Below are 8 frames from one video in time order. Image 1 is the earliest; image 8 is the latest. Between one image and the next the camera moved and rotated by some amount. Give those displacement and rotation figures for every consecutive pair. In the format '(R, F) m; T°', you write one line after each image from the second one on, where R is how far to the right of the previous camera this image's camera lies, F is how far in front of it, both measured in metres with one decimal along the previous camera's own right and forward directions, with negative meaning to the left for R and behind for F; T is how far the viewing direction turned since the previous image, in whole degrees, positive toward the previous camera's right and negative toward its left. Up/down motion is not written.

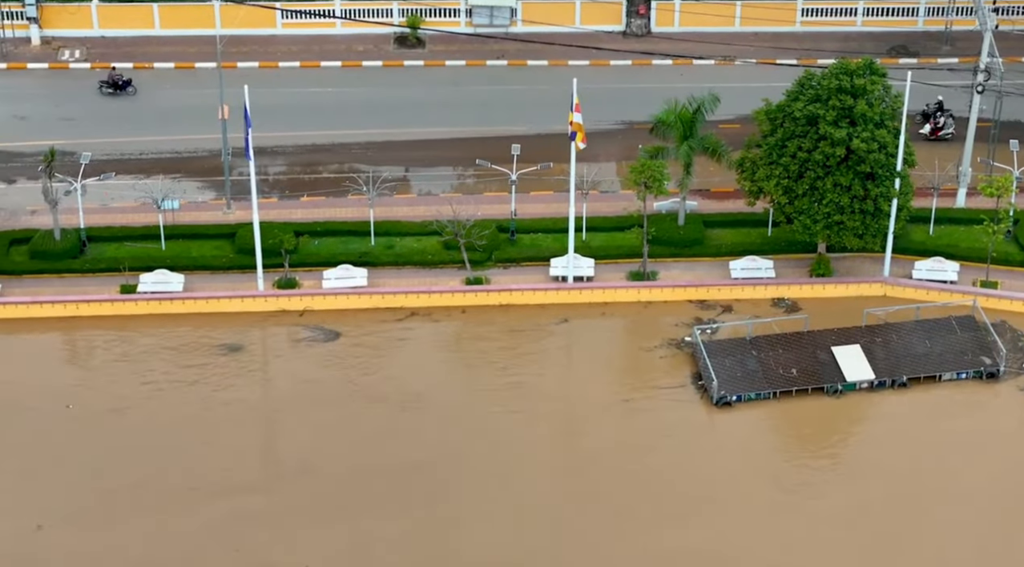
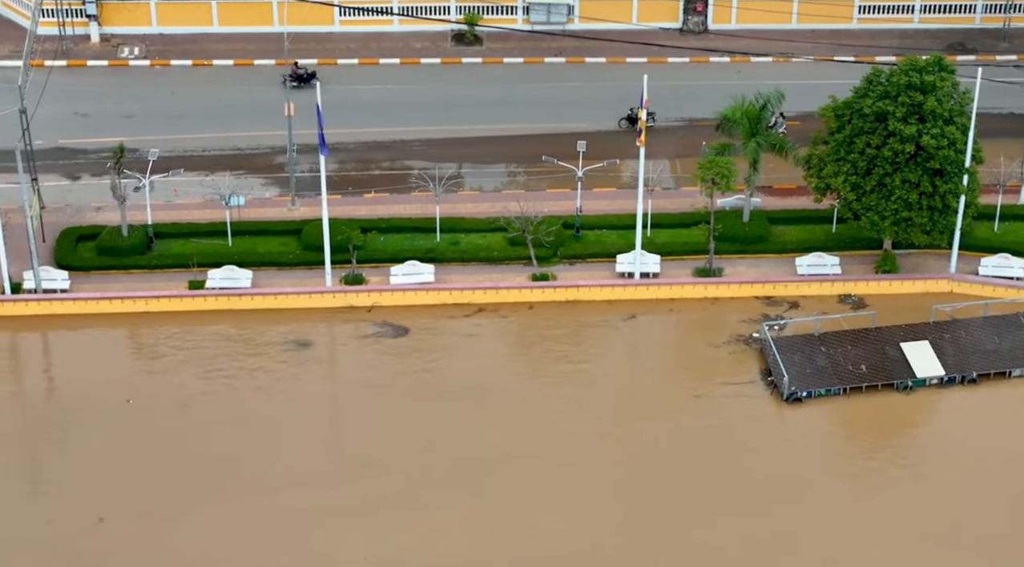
(-1.5, -0.1) m; 0°
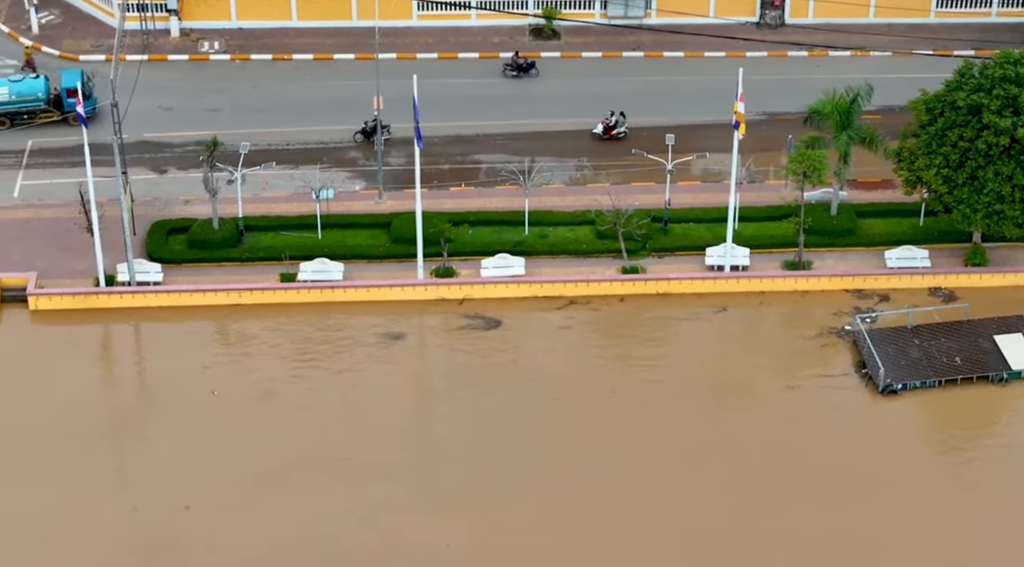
(-2.0, -0.1) m; 0°
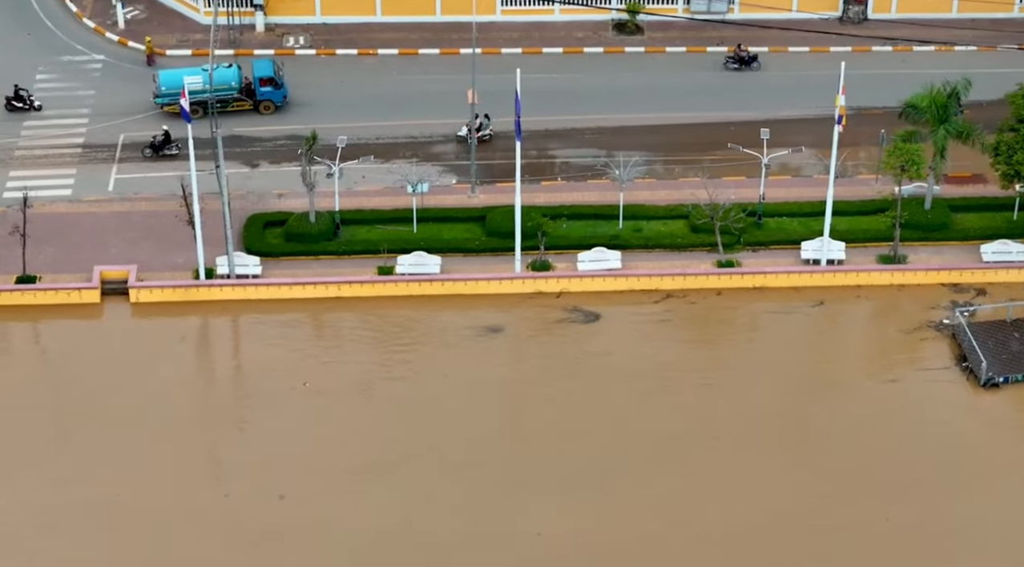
(-2.1, -0.2) m; 0°
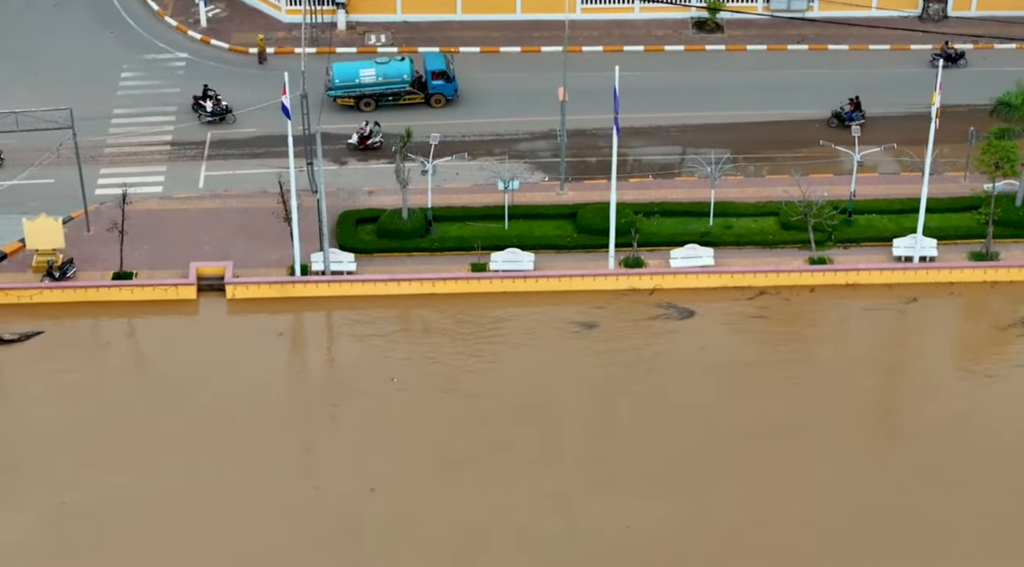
(-2.1, -0.2) m; 0°
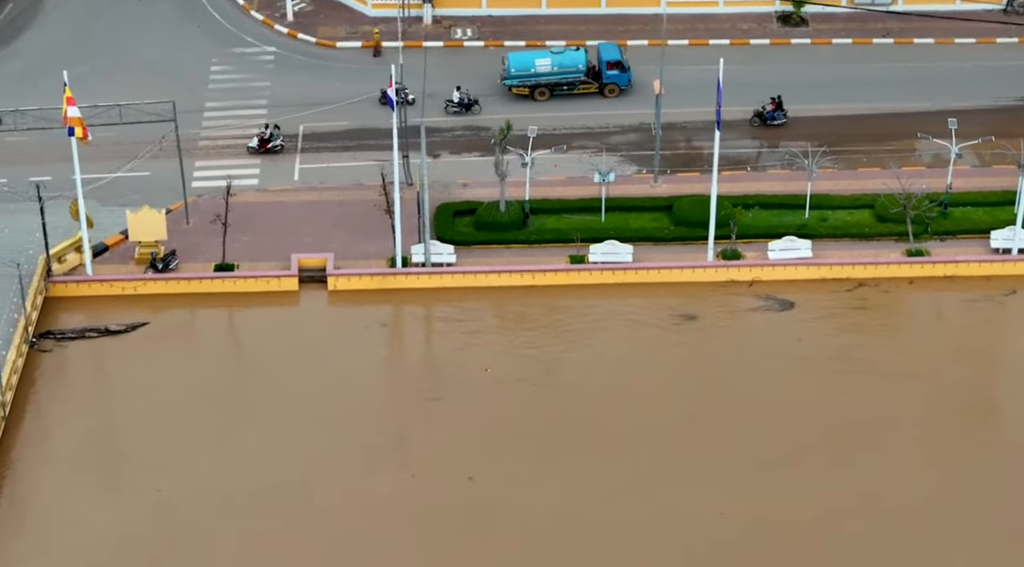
(-2.2, -0.2) m; -1°
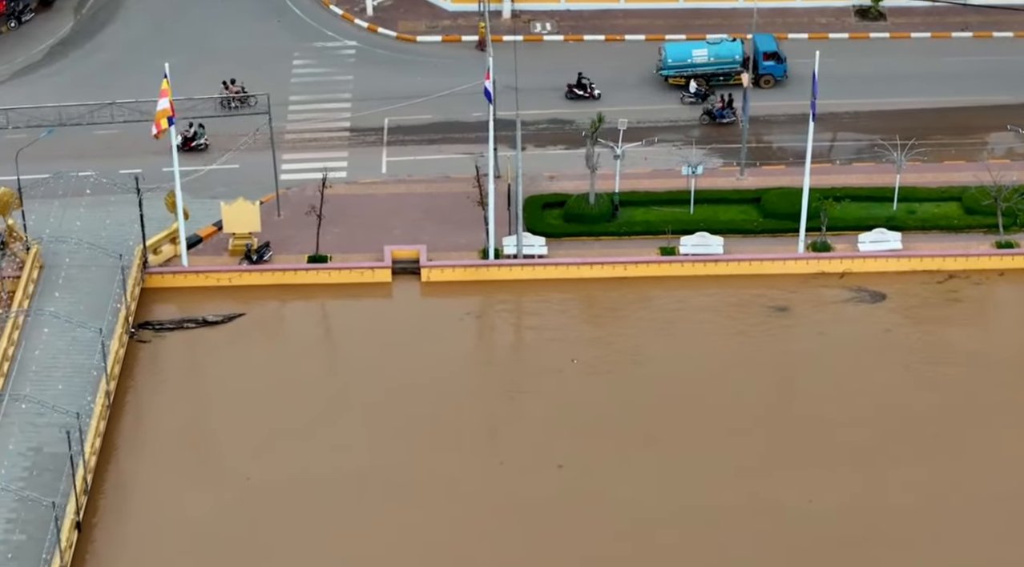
(-2.0, -0.3) m; -1°
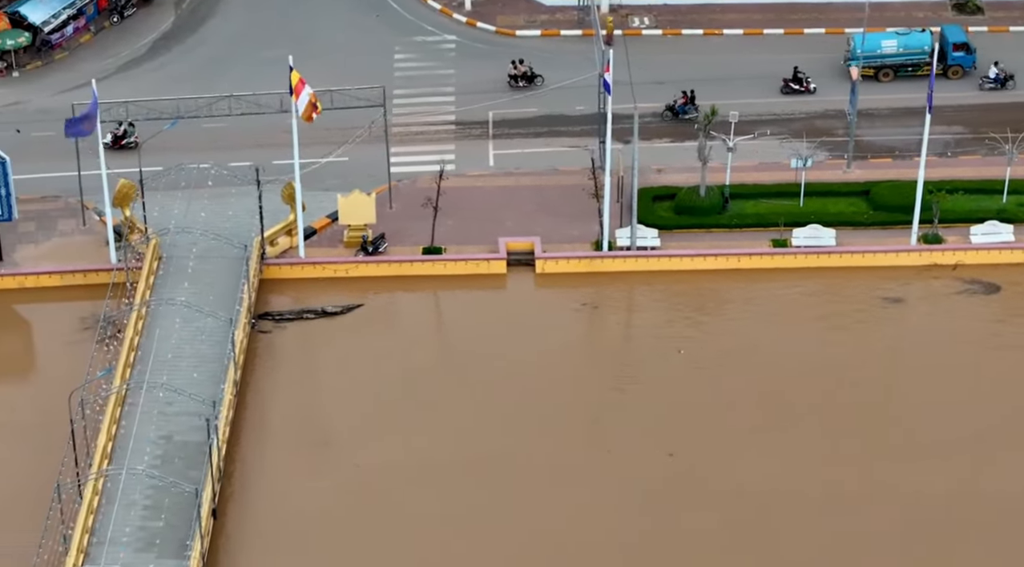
(-2.5, -0.4) m; -1°
